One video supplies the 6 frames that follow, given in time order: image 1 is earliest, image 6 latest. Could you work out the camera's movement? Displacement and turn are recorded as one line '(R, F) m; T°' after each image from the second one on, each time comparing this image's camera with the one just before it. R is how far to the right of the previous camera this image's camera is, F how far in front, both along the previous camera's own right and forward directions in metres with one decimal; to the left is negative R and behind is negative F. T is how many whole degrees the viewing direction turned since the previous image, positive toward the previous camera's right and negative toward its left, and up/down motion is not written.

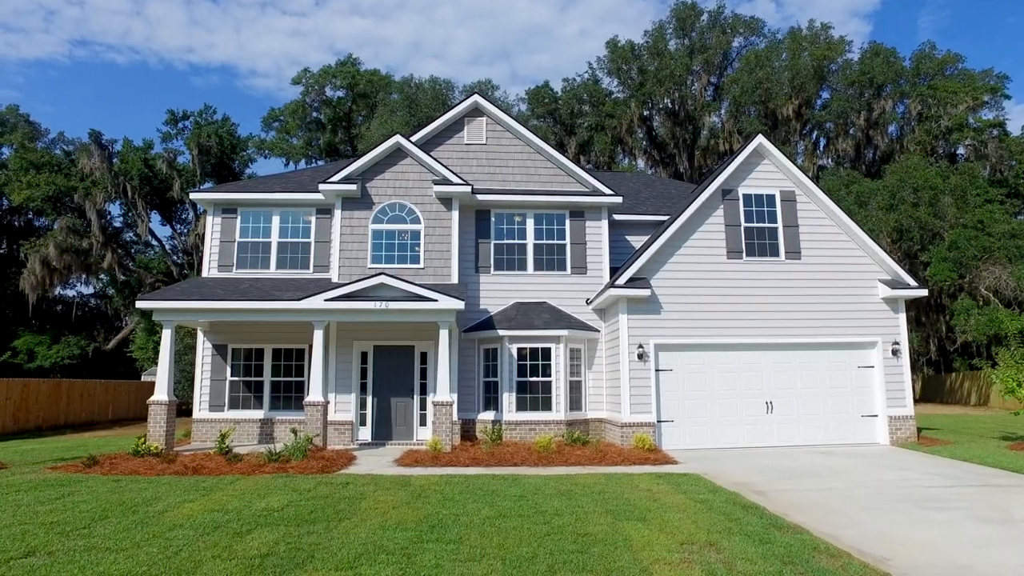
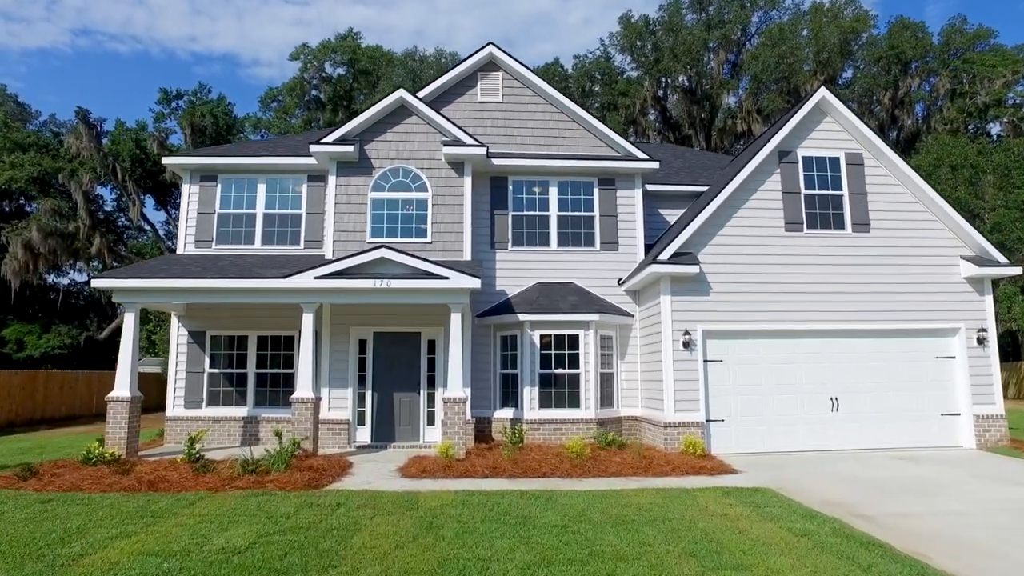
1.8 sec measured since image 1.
(-0.3, +2.0) m; 0°
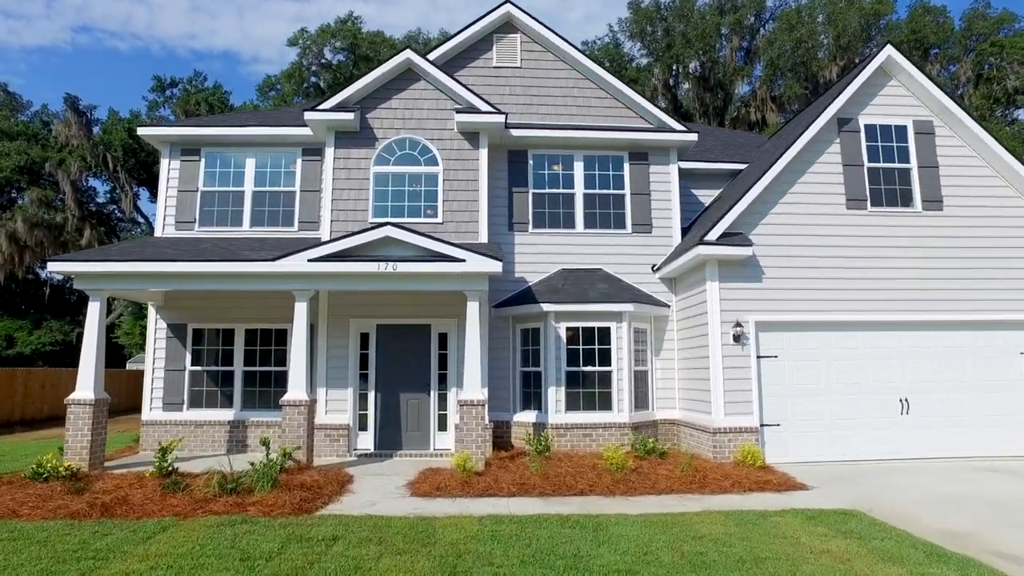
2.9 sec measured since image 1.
(-0.3, +1.5) m; 0°
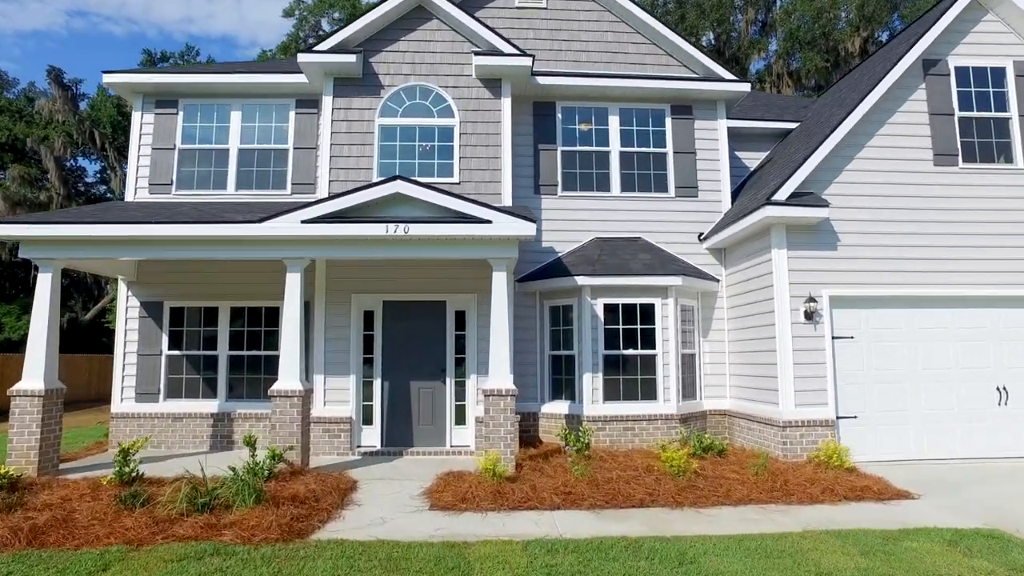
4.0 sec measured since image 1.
(-0.4, +1.6) m; 0°
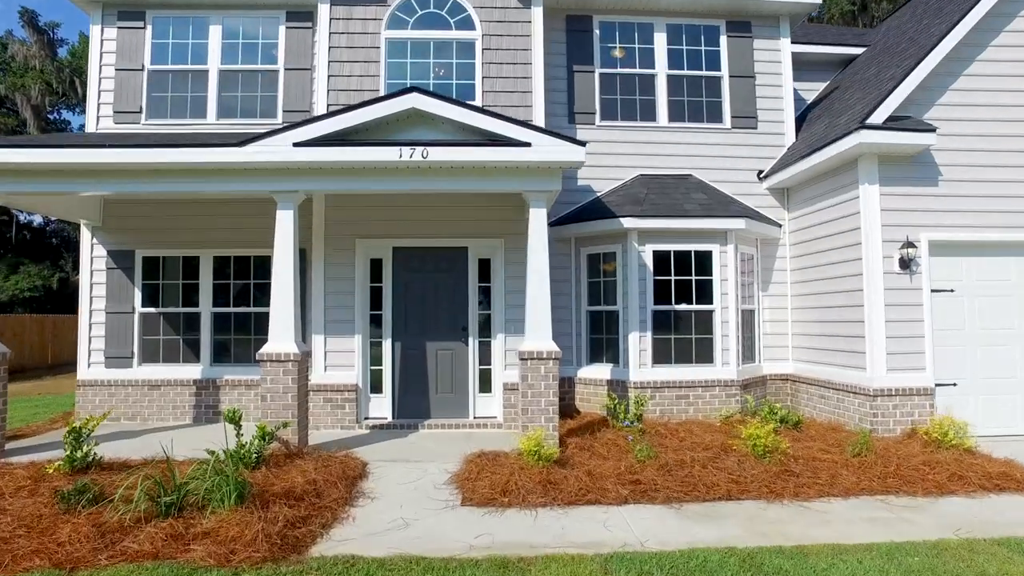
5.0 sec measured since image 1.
(-0.4, +1.5) m; 0°
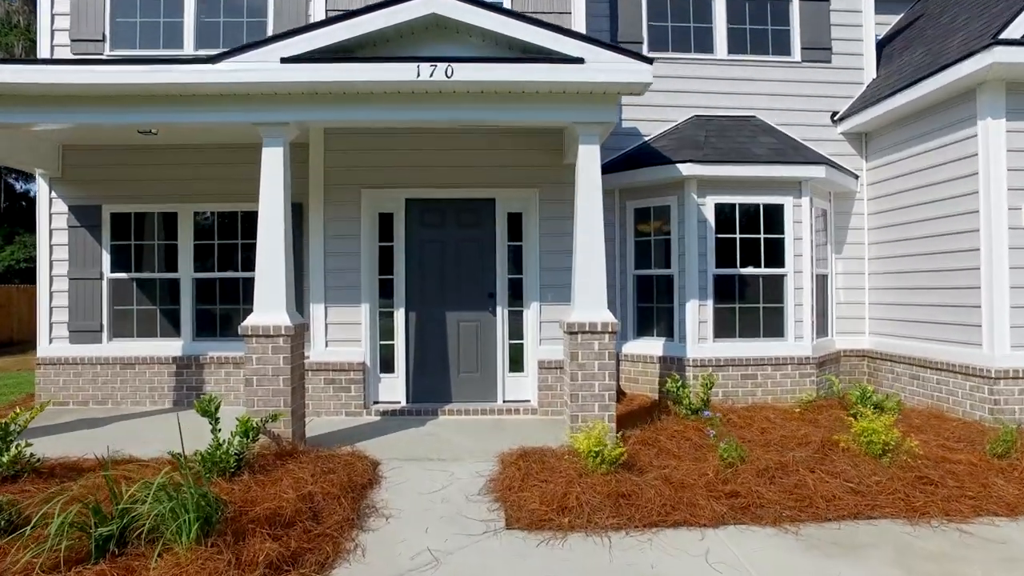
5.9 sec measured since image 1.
(-0.3, +1.3) m; 0°
